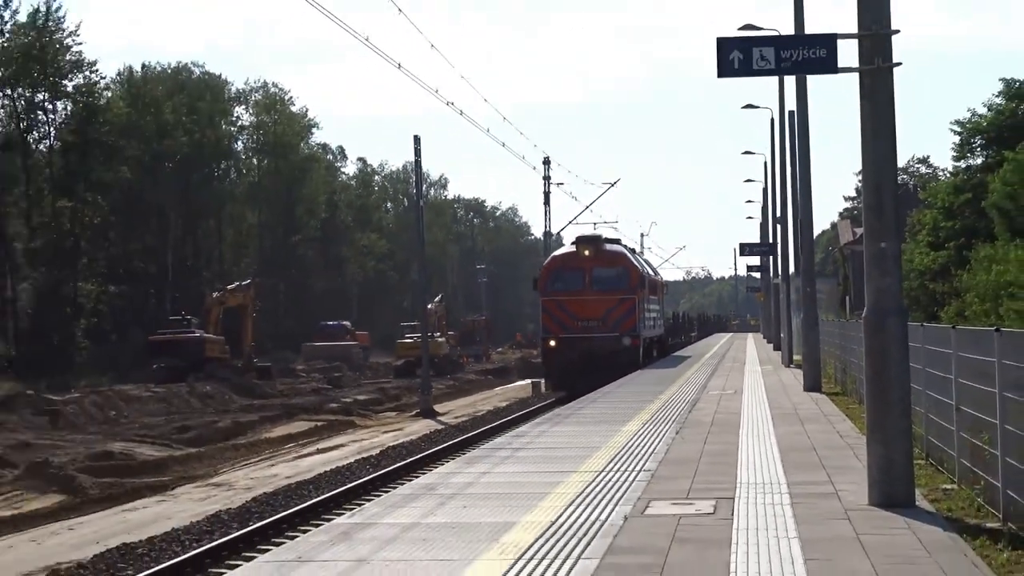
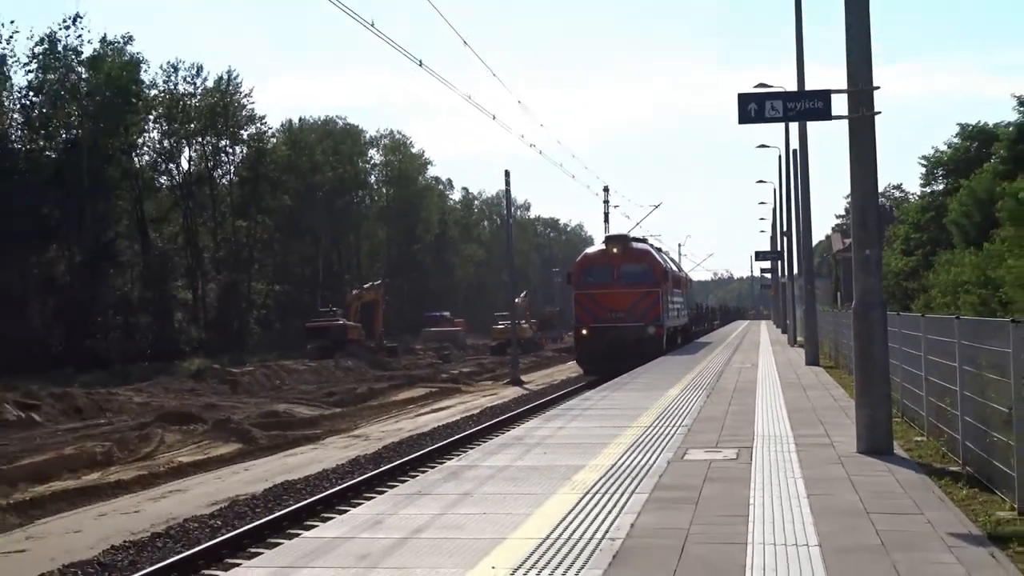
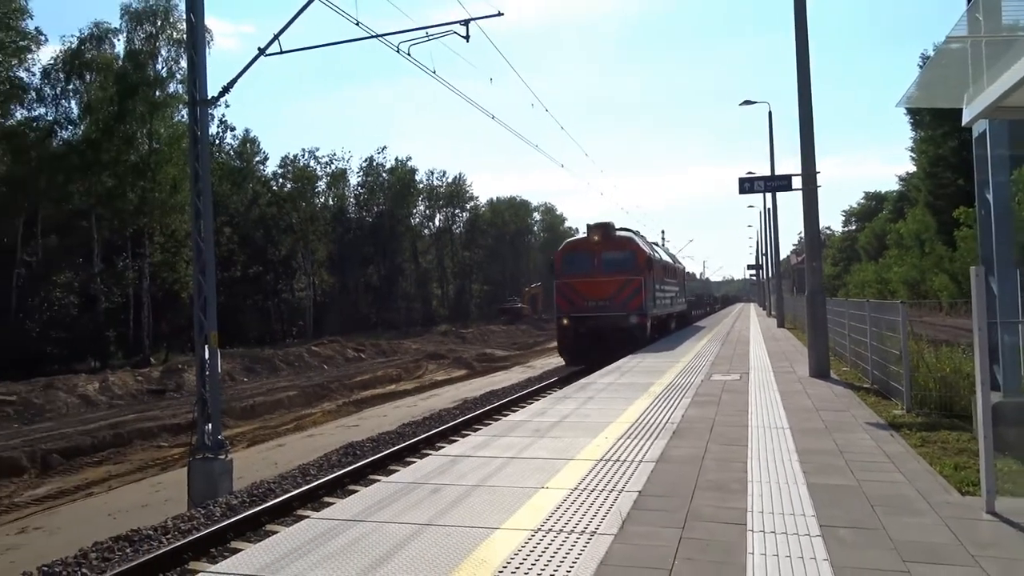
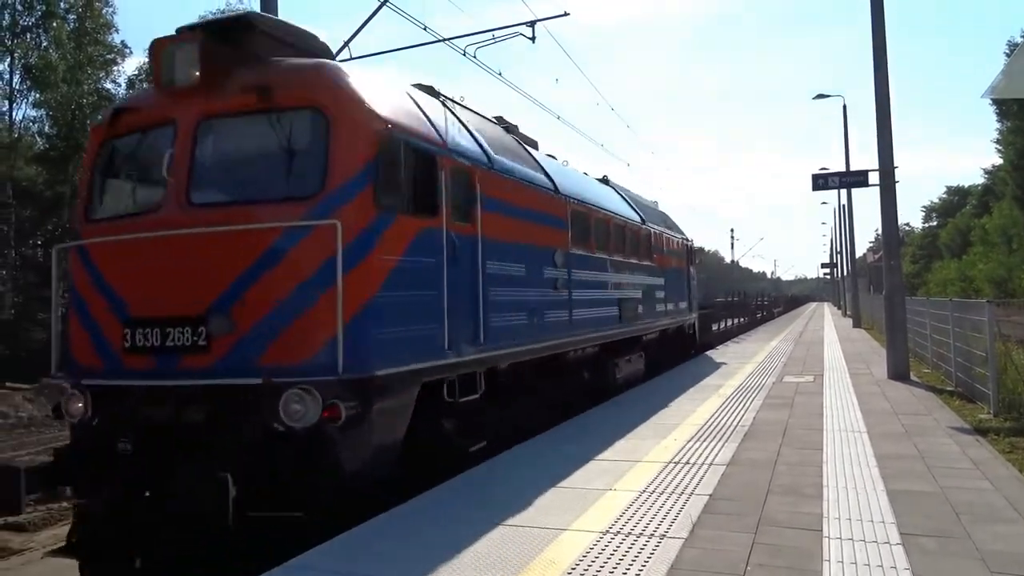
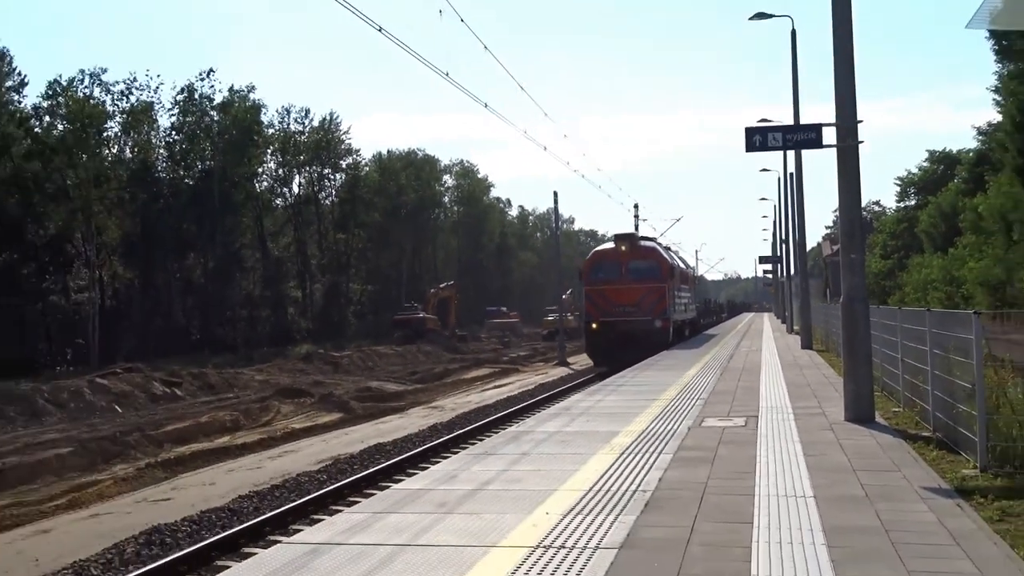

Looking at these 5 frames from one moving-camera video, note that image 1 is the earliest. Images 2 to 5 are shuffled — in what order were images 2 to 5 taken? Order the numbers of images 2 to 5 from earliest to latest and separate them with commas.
2, 5, 3, 4
